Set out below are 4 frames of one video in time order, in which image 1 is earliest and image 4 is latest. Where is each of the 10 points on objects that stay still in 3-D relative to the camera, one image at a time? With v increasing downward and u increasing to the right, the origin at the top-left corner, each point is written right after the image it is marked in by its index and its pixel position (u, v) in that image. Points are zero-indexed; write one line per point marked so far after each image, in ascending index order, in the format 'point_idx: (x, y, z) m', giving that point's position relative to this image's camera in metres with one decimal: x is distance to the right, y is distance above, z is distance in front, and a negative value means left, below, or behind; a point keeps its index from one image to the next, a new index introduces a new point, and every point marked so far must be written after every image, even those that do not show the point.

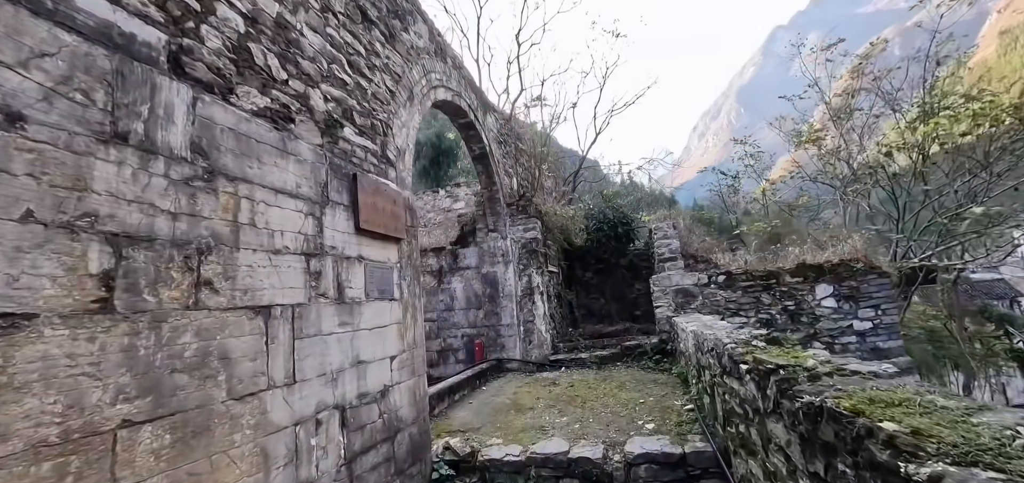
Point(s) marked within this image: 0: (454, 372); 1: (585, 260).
0: (-0.7, -1.7, +5.6) m
1: (+1.2, -0.3, +7.0) m
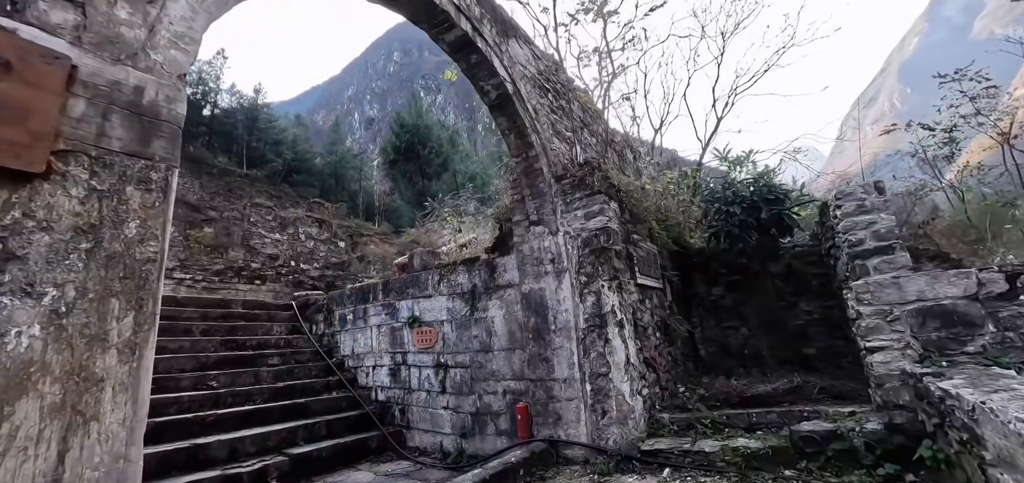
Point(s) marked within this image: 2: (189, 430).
0: (-0.1, -1.7, +3.5) m
1: (+2.0, -0.3, +4.5) m
2: (-2.5, -1.5, +3.3) m
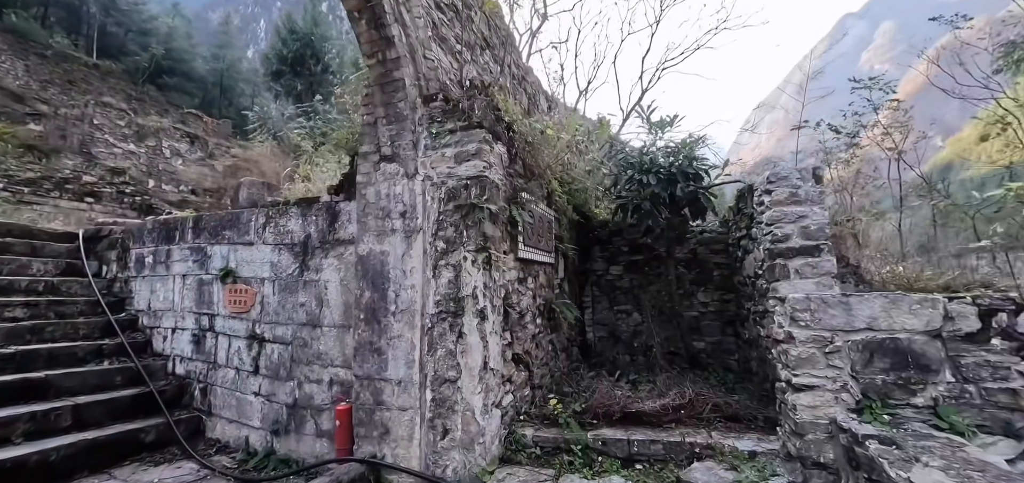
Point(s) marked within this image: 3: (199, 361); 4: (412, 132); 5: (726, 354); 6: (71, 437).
0: (-1.2, -1.3, +2.6) m
1: (+0.9, 0.0, +3.9) m
2: (-3.5, -0.9, +2.0) m
3: (-2.4, -0.9, +3.3) m
4: (-0.5, +0.6, +2.2) m
5: (+1.7, -0.9, +3.5) m
6: (-2.7, -1.2, +2.7) m
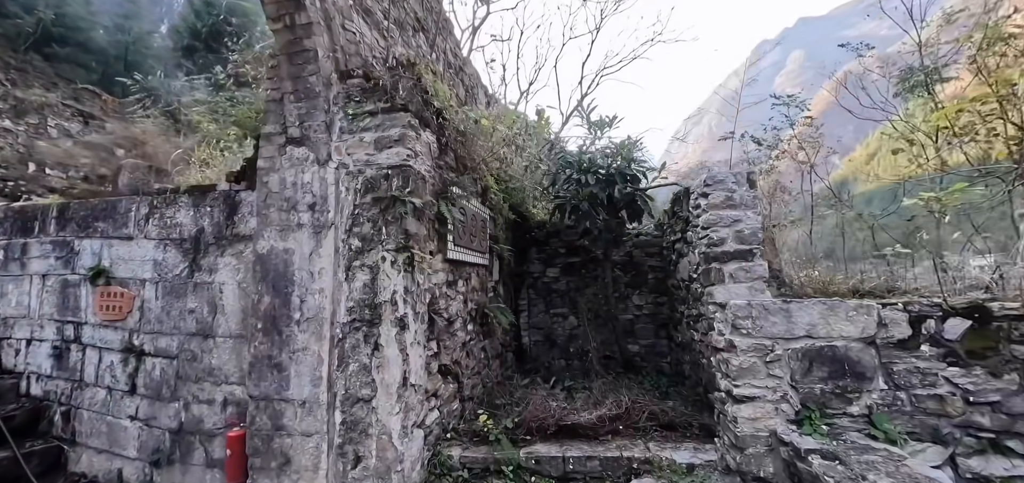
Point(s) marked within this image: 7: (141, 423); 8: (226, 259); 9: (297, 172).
0: (-1.6, -1.3, +2.2) m
1: (+0.3, 0.0, +3.8) m
2: (-3.7, -0.8, +1.3) m
3: (-2.8, -0.9, +2.7) m
4: (-0.8, +0.6, +1.9) m
5: (+1.2, -0.9, +3.5) m
6: (-3.1, -1.1, +2.0) m
7: (-2.1, -1.0, +2.4) m
8: (-1.5, -0.1, +2.3) m
9: (-0.9, +0.3, +1.9) m
